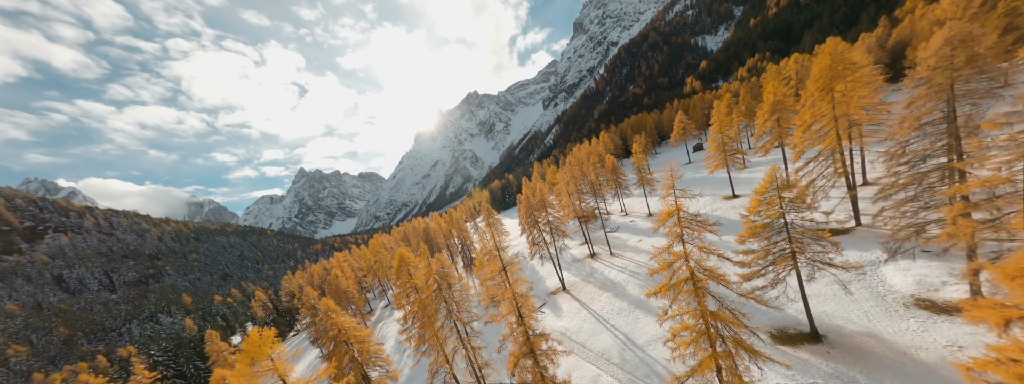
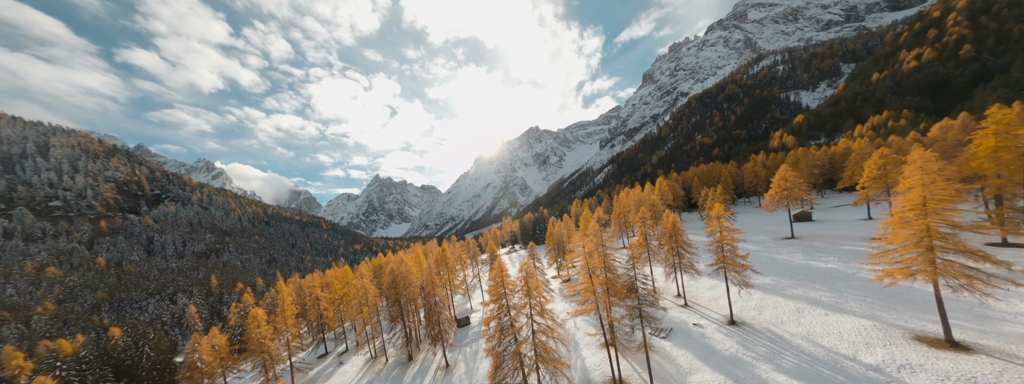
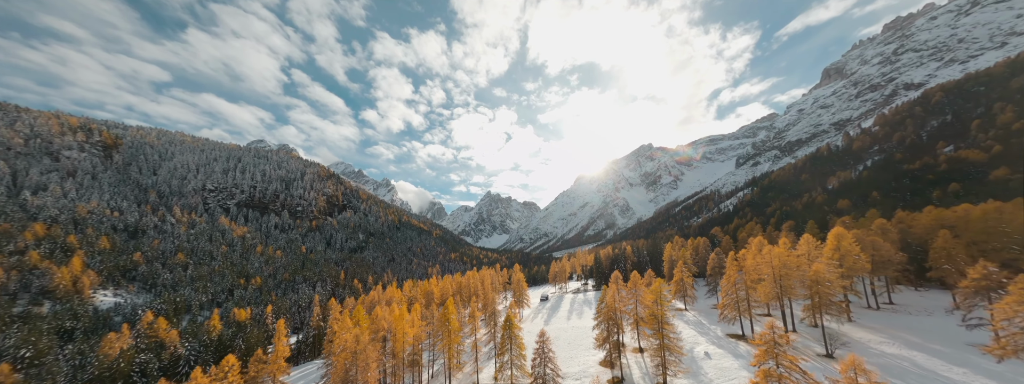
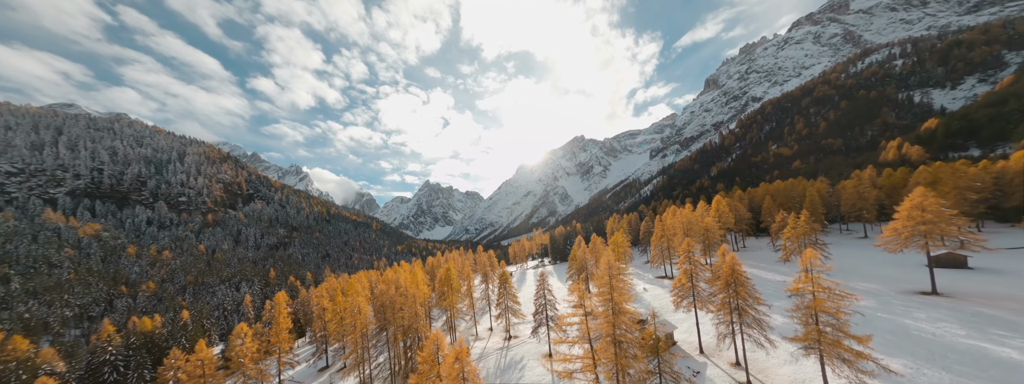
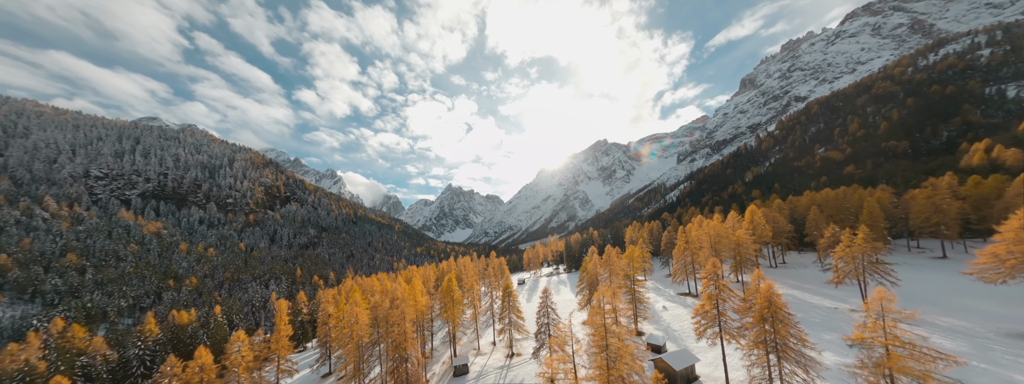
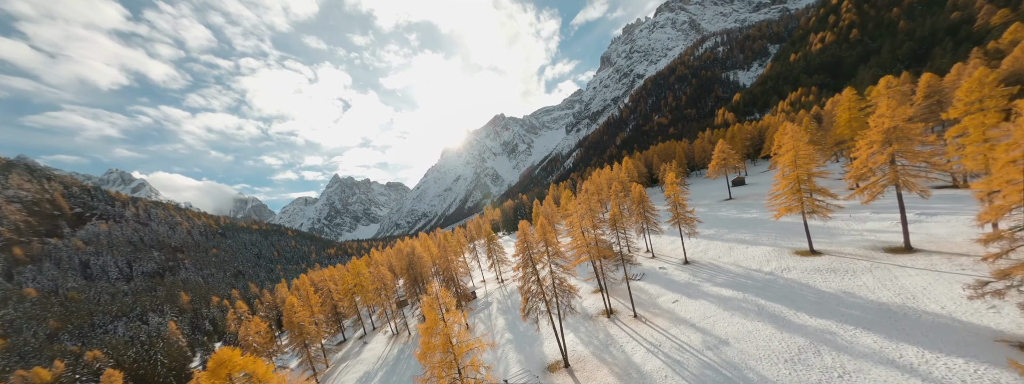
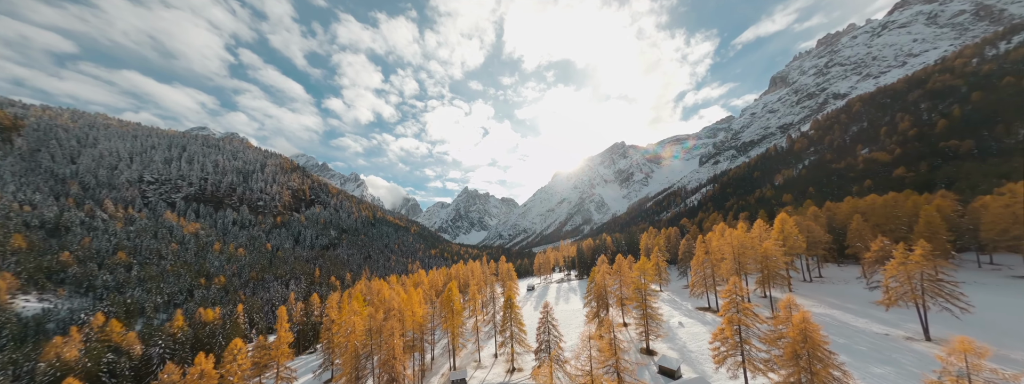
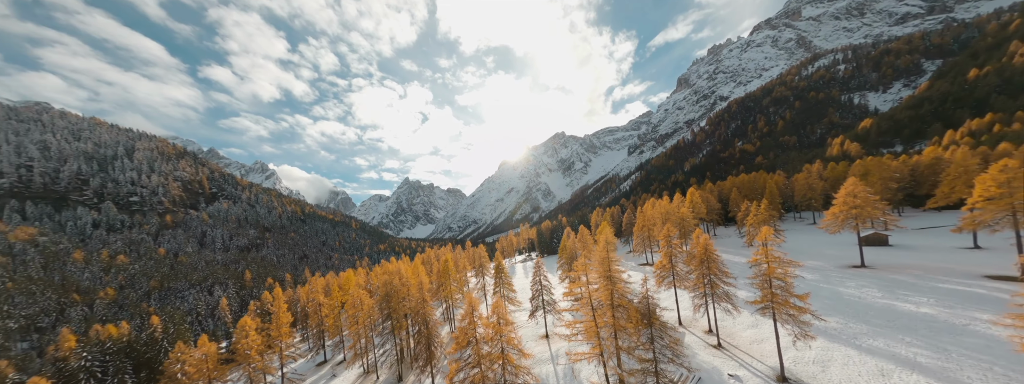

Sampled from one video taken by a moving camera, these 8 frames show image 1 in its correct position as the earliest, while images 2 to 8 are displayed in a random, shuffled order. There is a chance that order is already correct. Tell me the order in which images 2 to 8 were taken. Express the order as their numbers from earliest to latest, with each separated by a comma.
6, 2, 8, 4, 5, 7, 3
